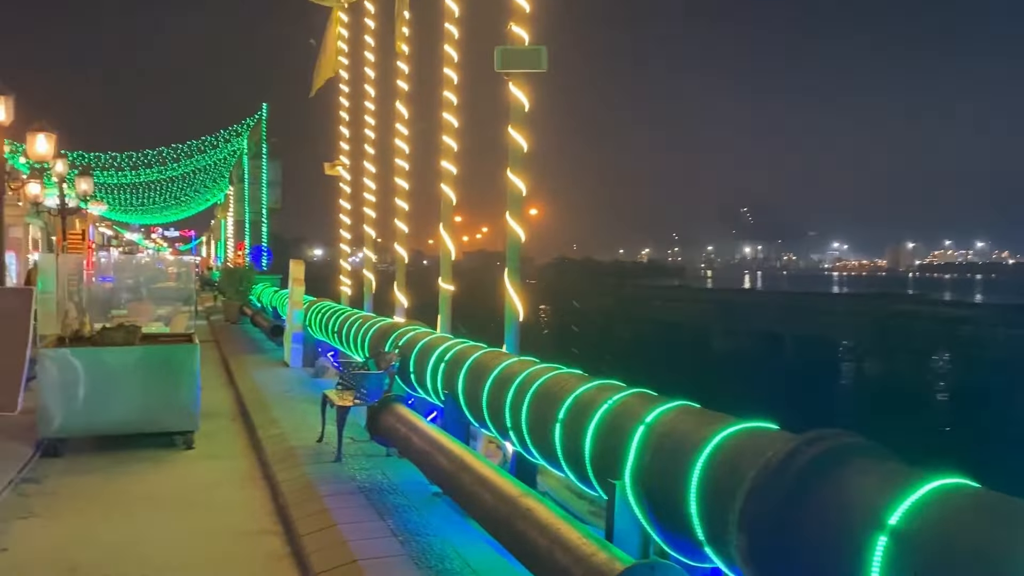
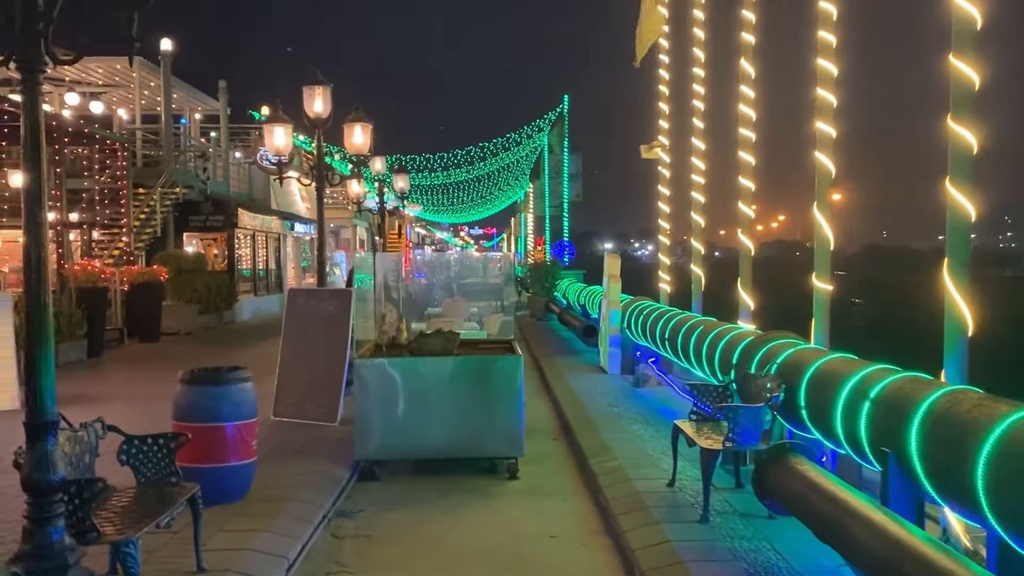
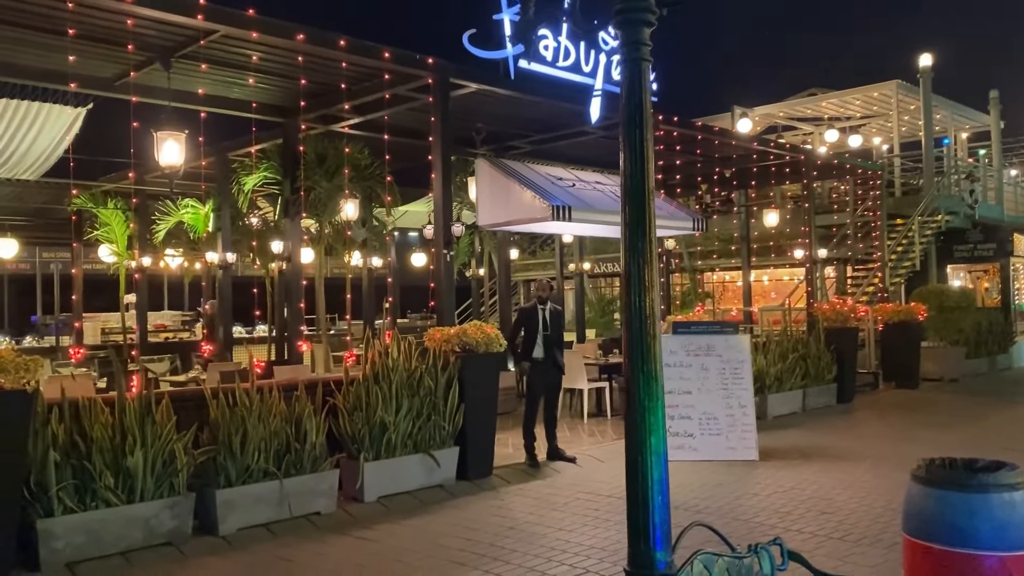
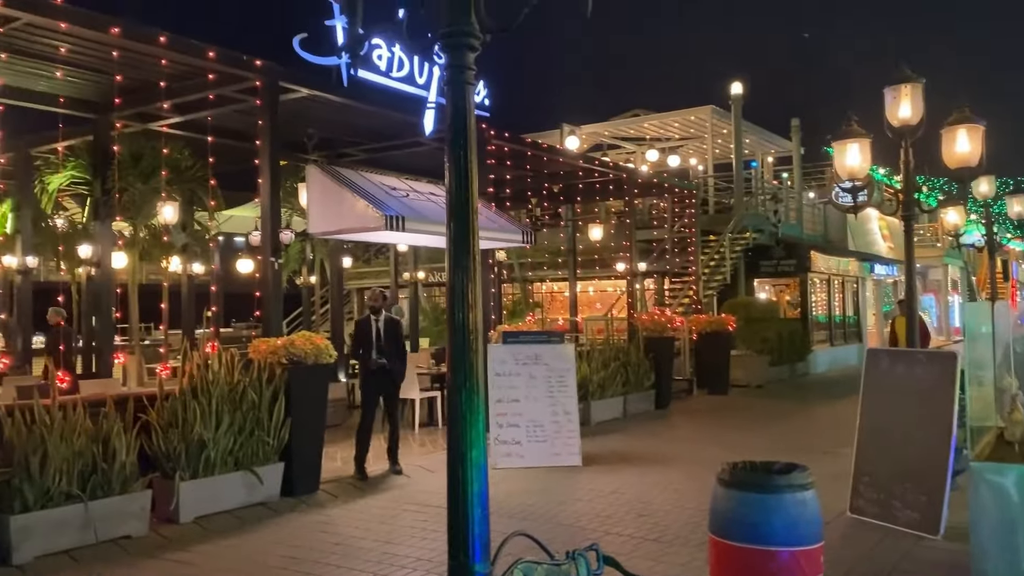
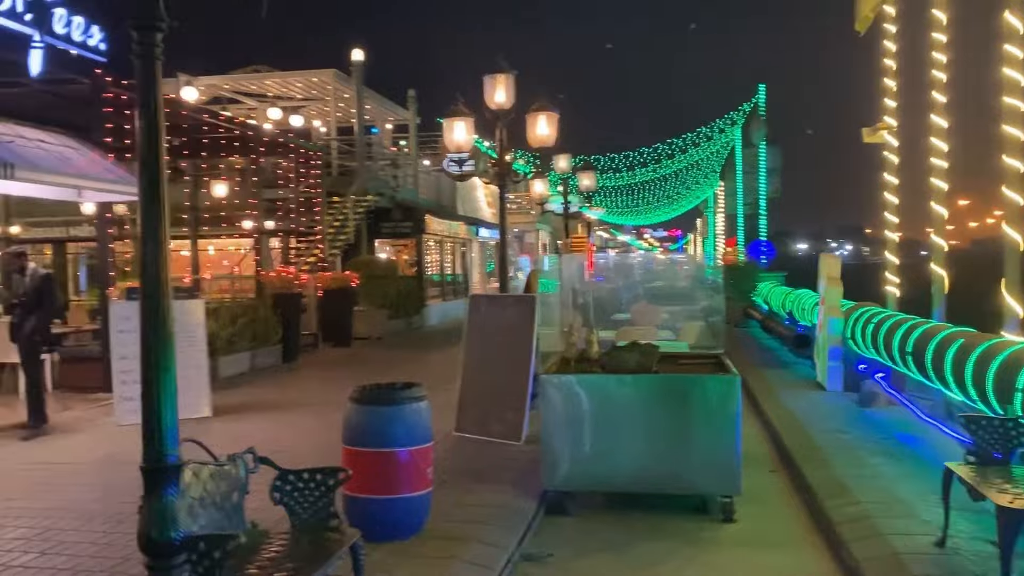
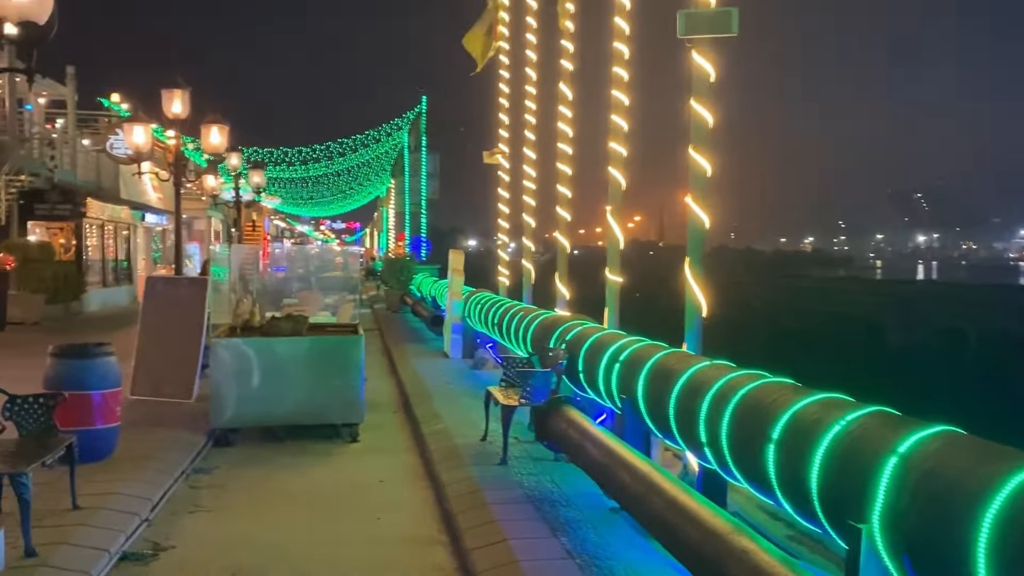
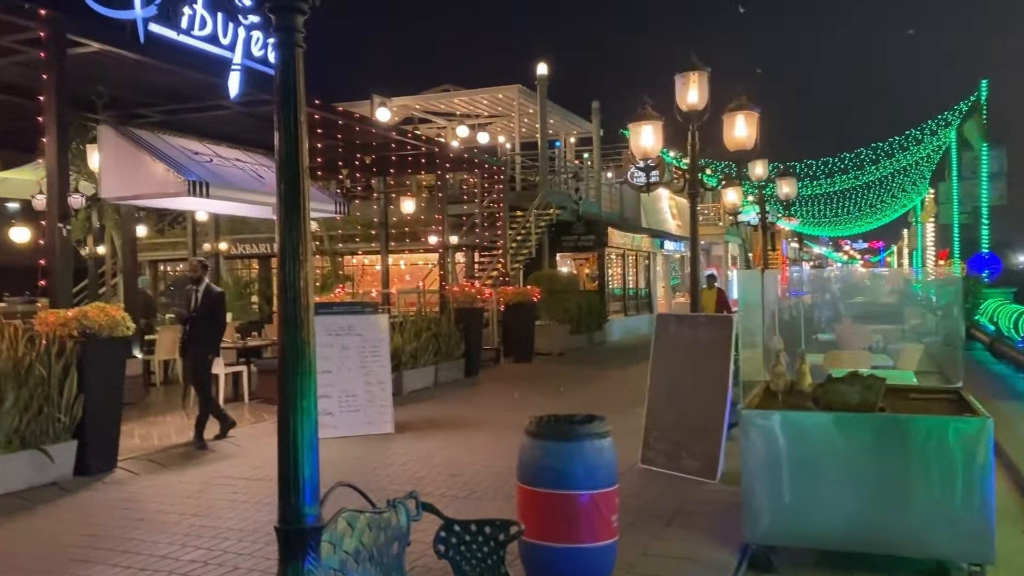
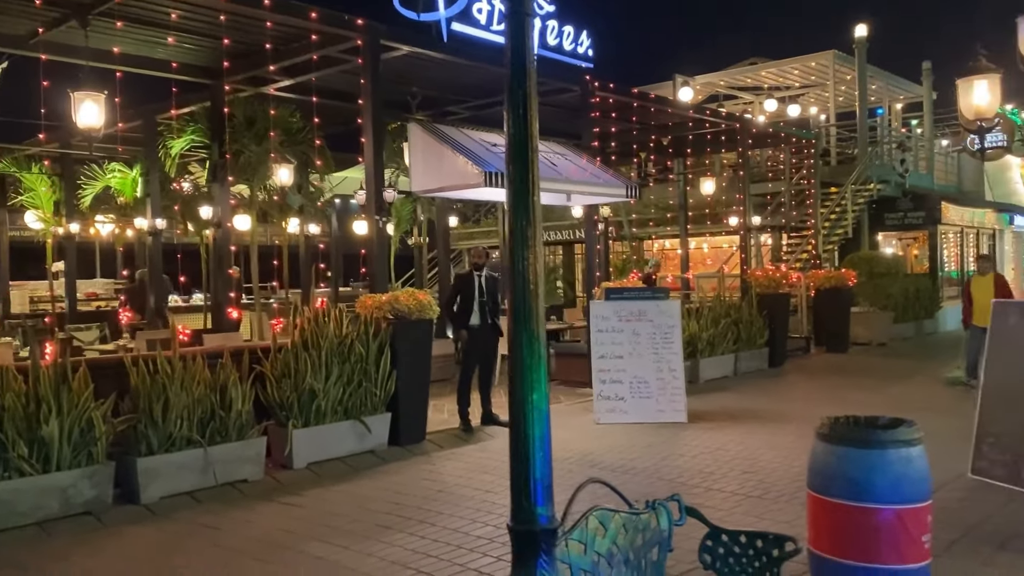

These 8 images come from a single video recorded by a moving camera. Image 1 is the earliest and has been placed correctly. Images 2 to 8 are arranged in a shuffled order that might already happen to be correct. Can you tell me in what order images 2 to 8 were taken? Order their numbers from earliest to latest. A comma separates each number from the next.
6, 2, 5, 7, 4, 3, 8
